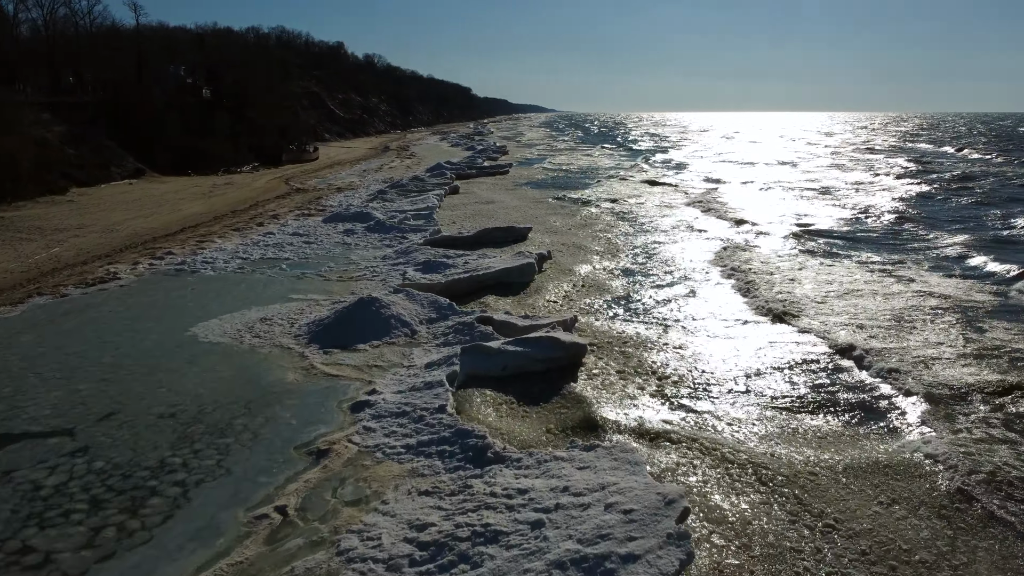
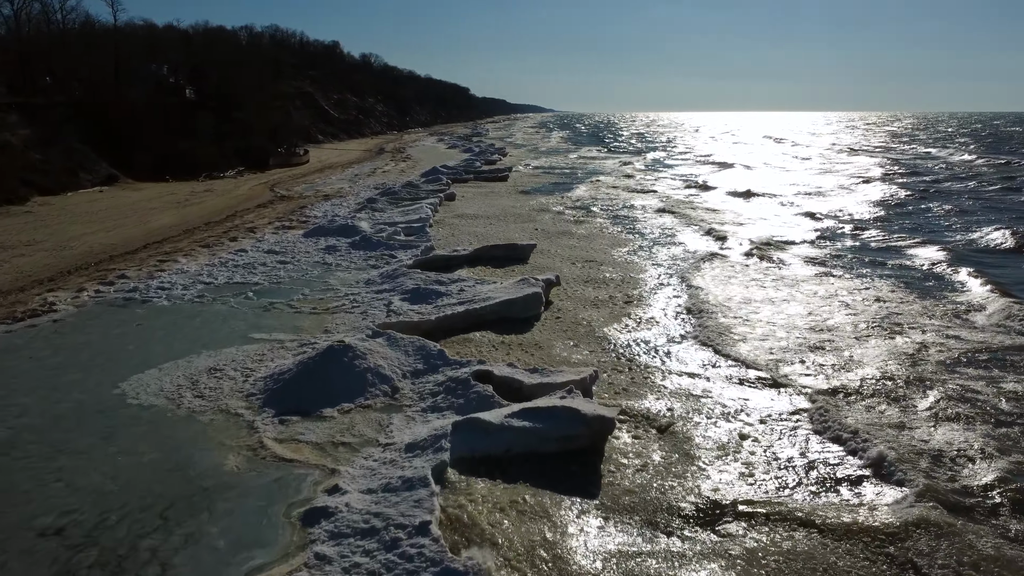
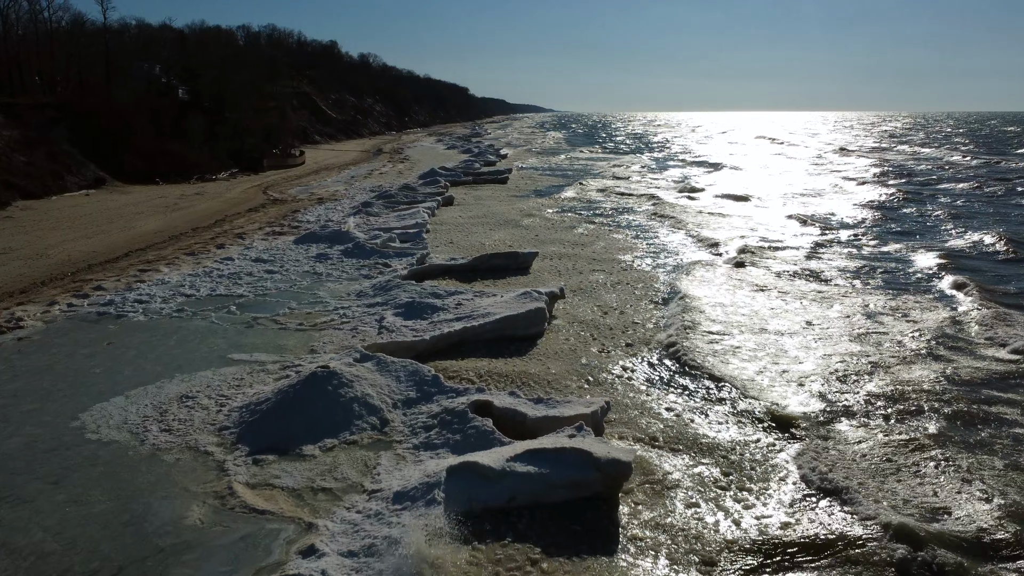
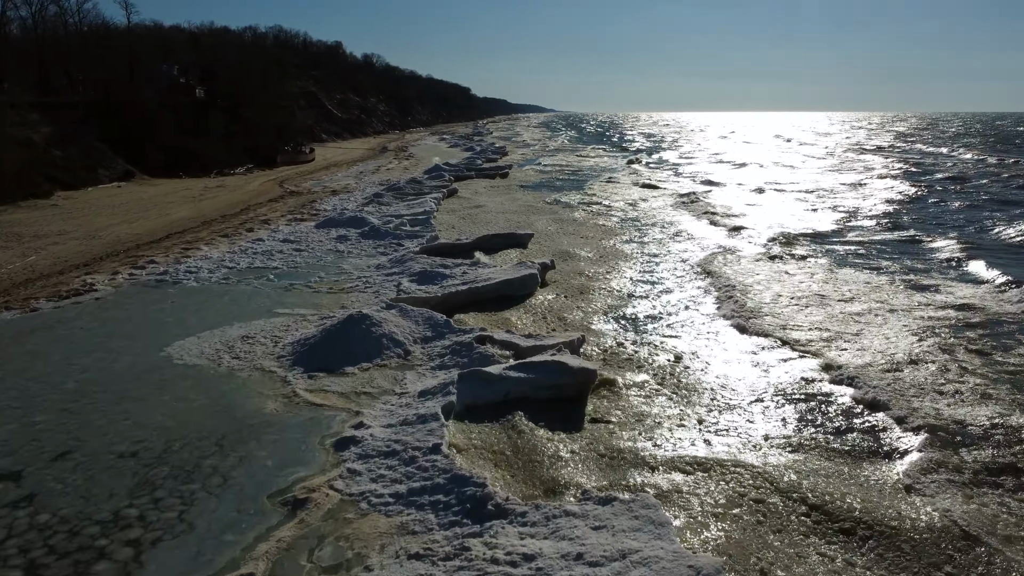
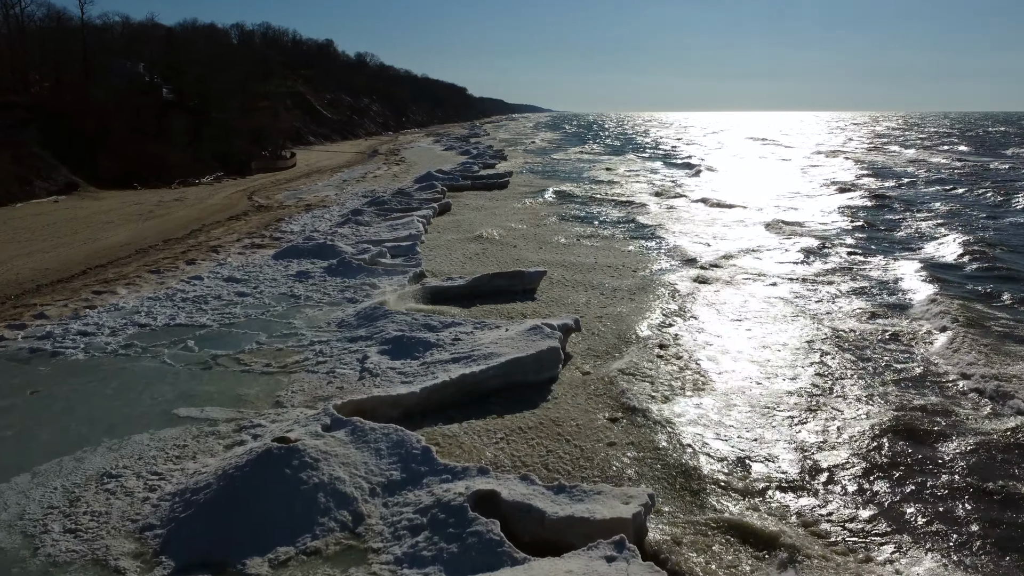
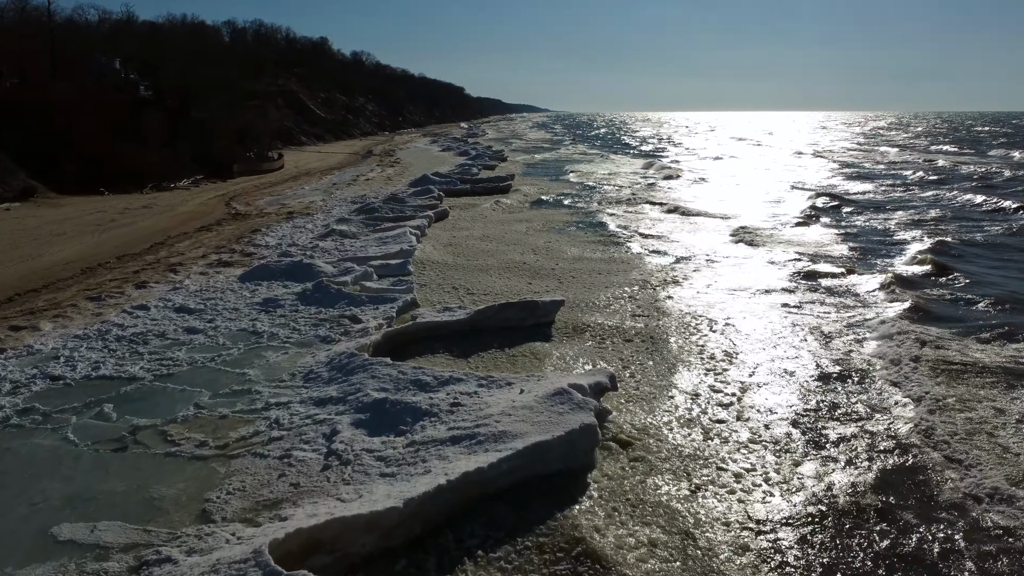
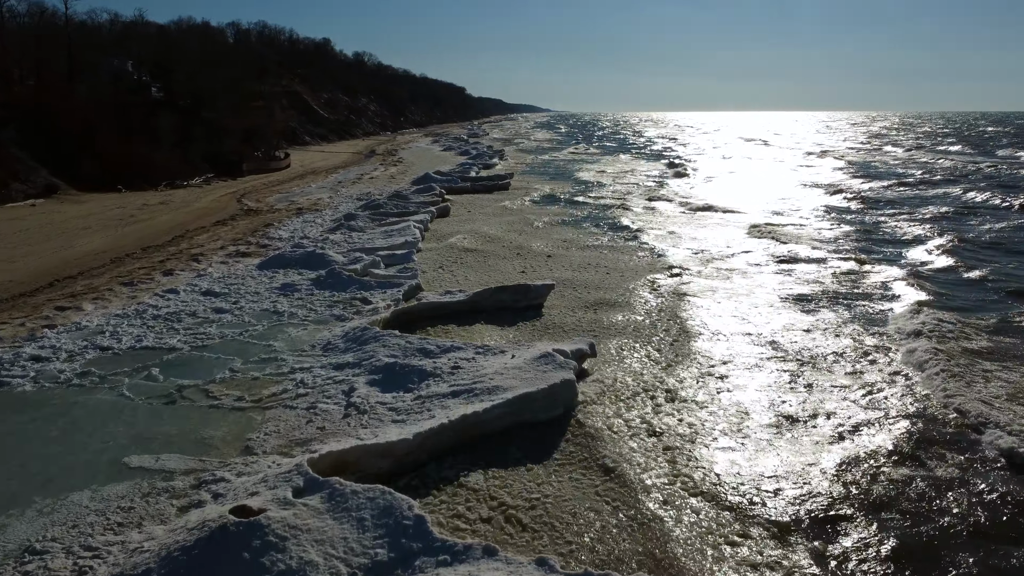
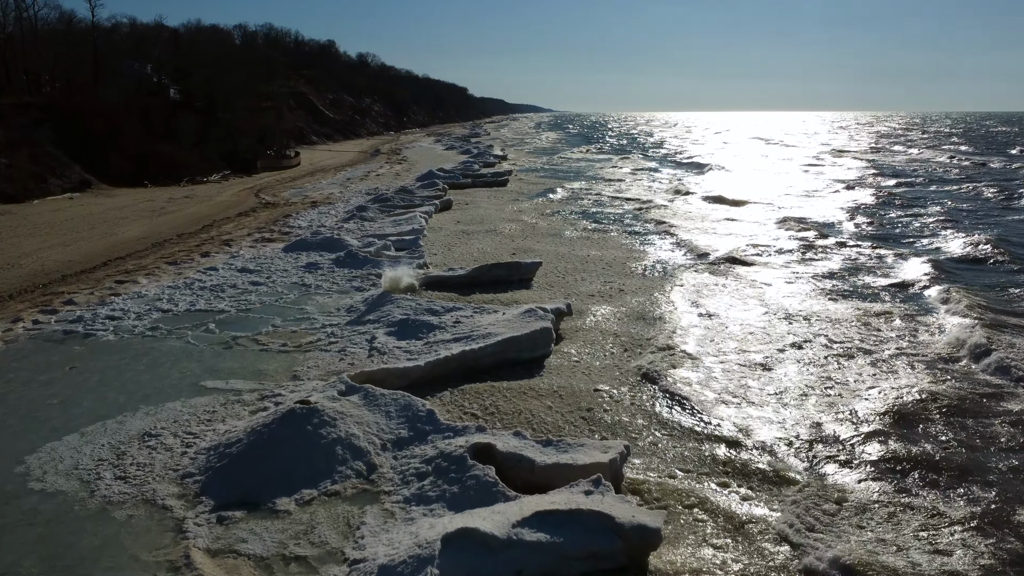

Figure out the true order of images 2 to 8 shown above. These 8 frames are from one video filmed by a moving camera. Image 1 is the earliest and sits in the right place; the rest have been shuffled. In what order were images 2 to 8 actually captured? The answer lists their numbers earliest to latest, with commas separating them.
4, 2, 3, 8, 5, 7, 6
